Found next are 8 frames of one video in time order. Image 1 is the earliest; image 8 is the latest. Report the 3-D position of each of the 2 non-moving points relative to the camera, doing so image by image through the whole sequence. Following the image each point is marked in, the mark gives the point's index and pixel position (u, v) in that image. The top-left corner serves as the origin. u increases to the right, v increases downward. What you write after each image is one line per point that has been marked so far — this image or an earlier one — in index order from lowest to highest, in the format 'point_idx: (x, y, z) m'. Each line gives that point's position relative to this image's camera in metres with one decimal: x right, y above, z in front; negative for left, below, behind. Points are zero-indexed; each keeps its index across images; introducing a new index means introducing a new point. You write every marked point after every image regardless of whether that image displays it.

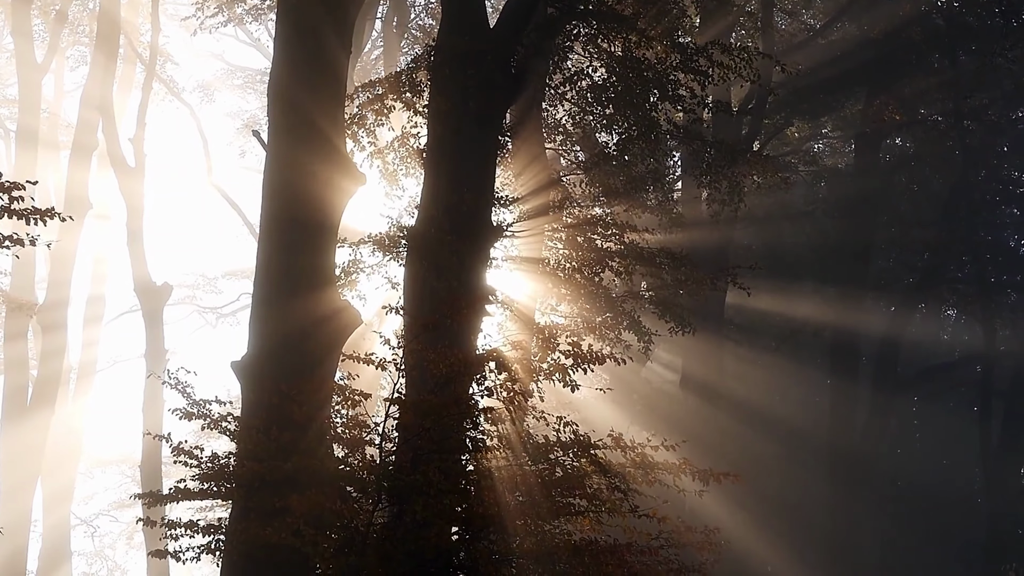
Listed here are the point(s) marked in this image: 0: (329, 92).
0: (-2.2, +2.4, +10.3) m
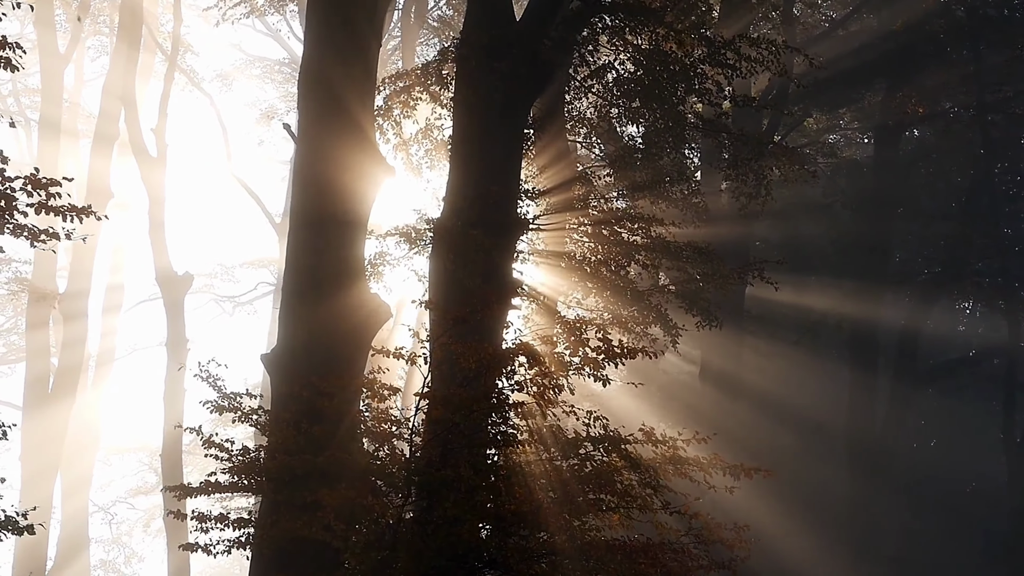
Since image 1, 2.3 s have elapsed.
0: (-1.8, +2.4, +10.3) m
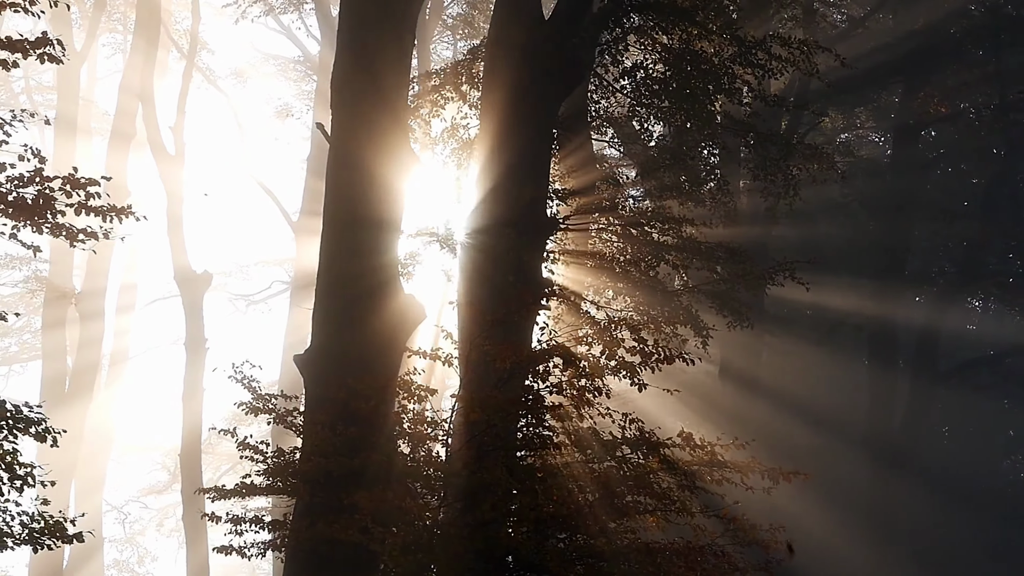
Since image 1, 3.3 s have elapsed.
0: (-1.4, +2.4, +10.2) m
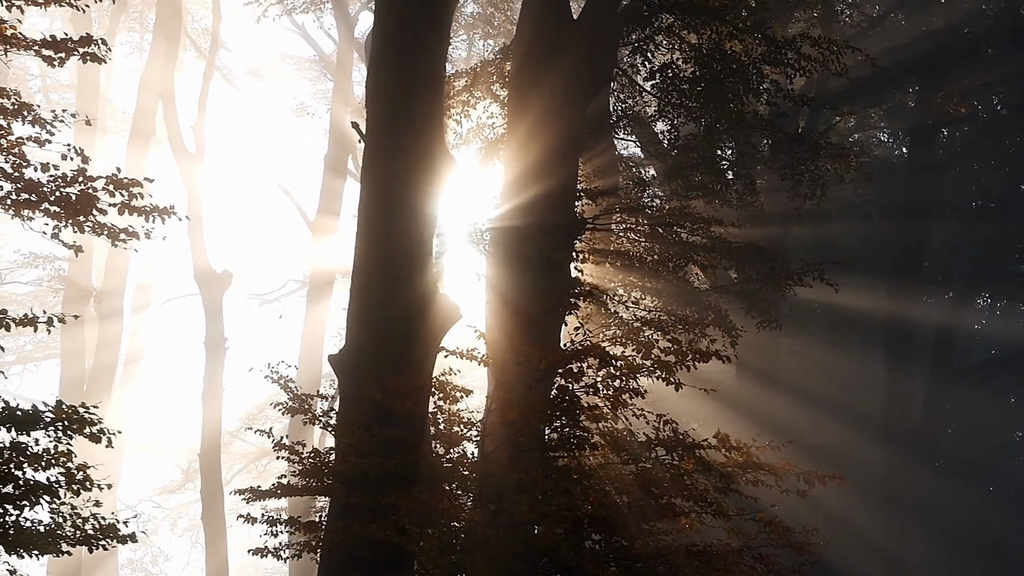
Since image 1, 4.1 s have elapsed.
0: (-1.0, +2.4, +10.2) m
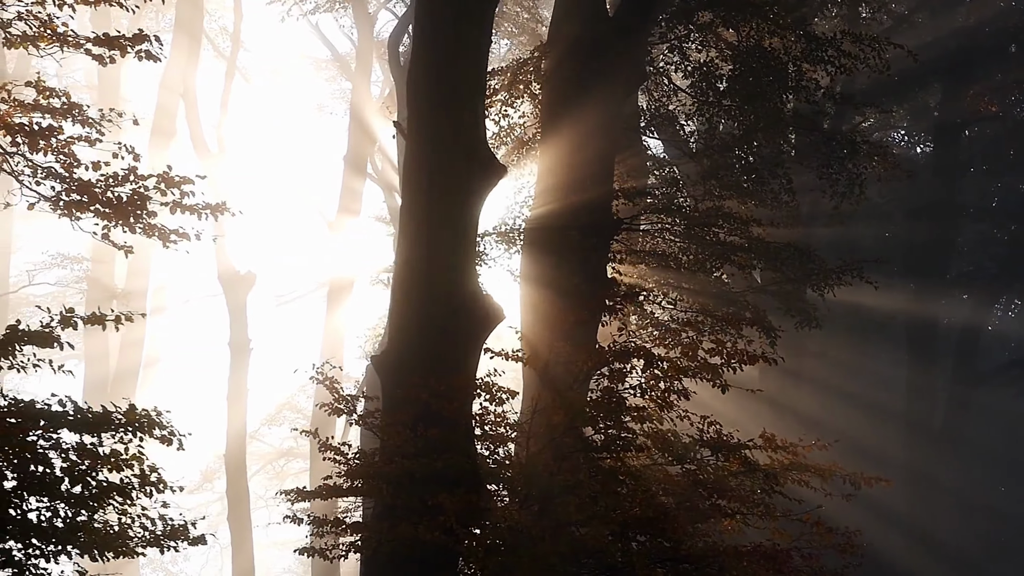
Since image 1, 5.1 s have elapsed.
0: (-0.5, +2.4, +10.1) m
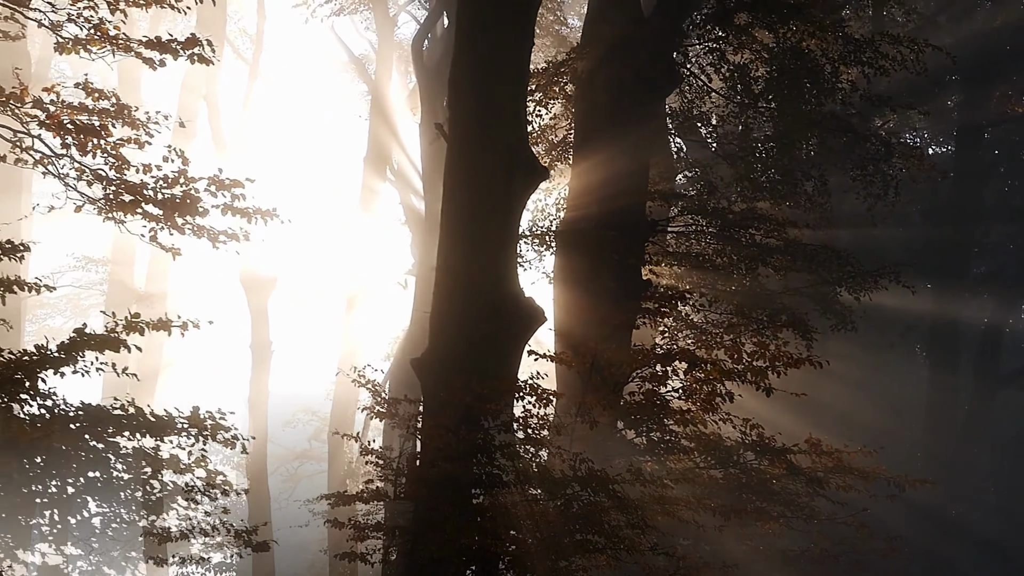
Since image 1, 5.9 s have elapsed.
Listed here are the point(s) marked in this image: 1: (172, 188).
0: (0.0, +2.4, +10.1) m
1: (-3.1, +0.9, +8.1) m
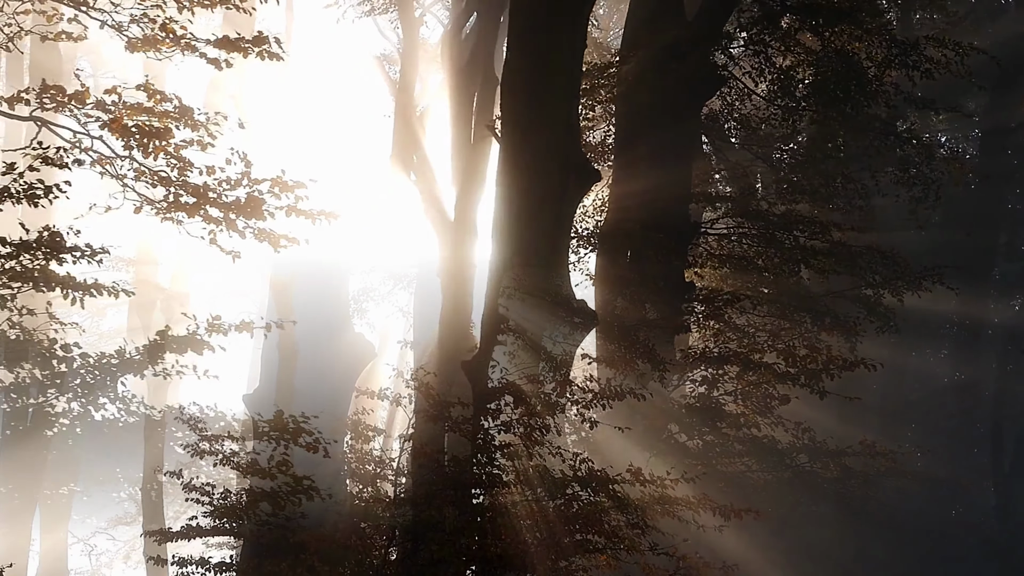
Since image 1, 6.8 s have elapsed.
0: (+0.6, +2.4, +10.0) m
1: (-2.6, +0.9, +8.1) m
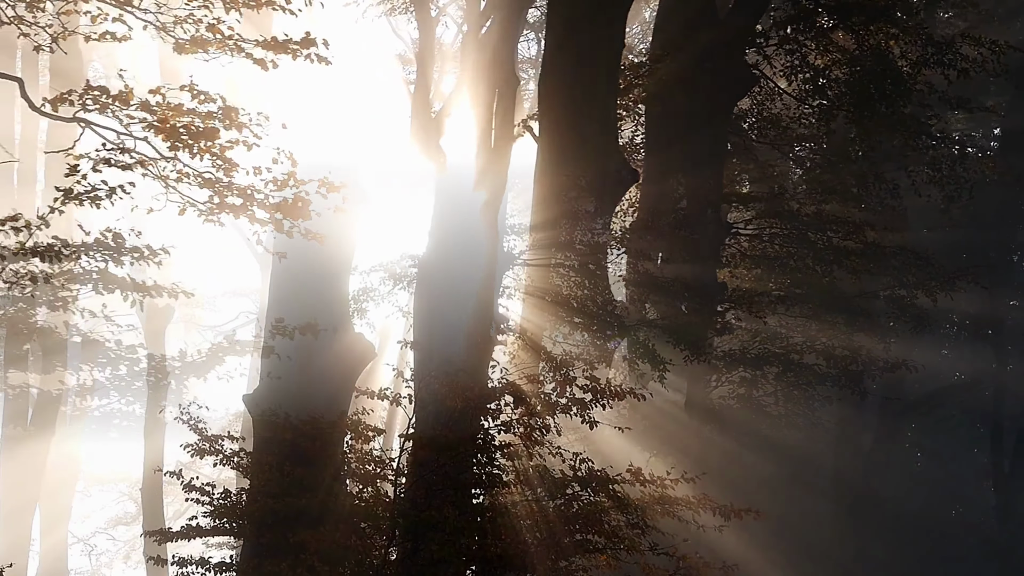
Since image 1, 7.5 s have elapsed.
0: (+1.0, +2.4, +10.0) m
1: (-2.1, +0.9, +8.0) m
